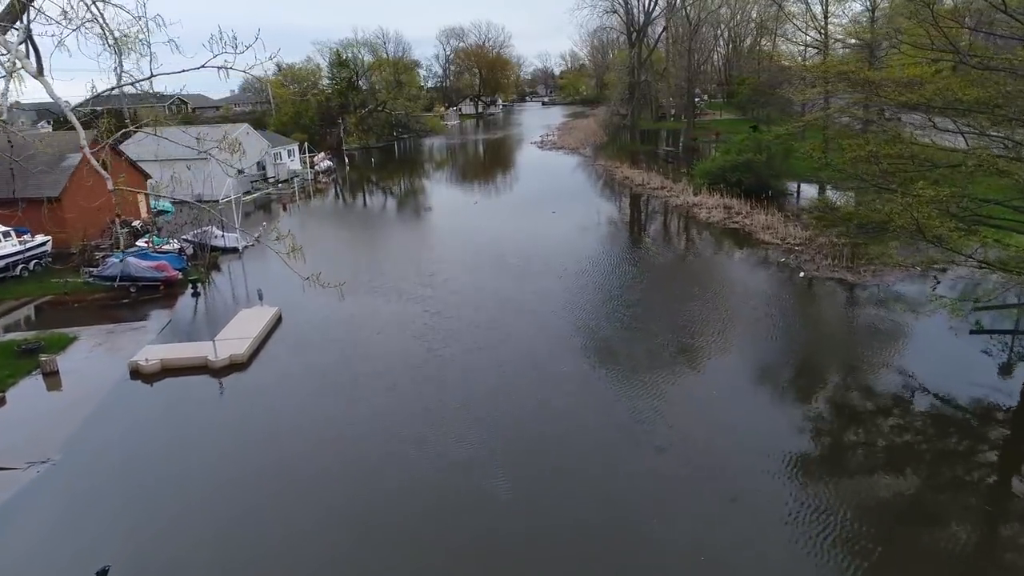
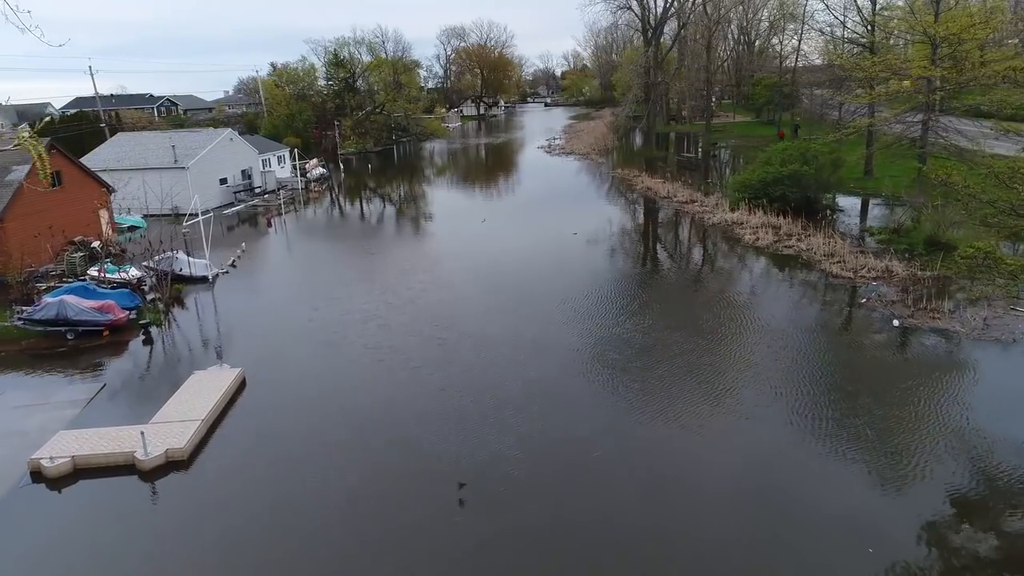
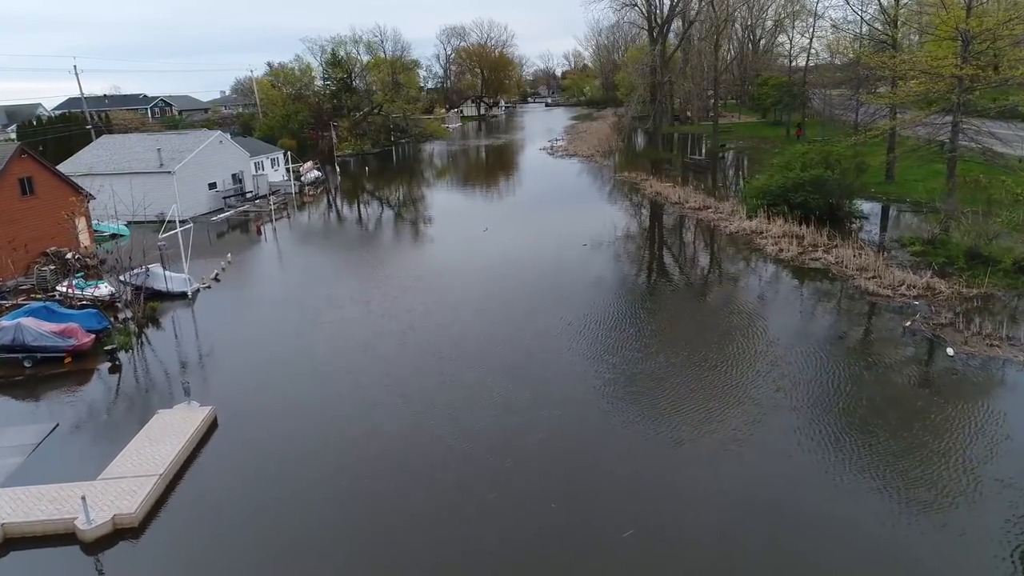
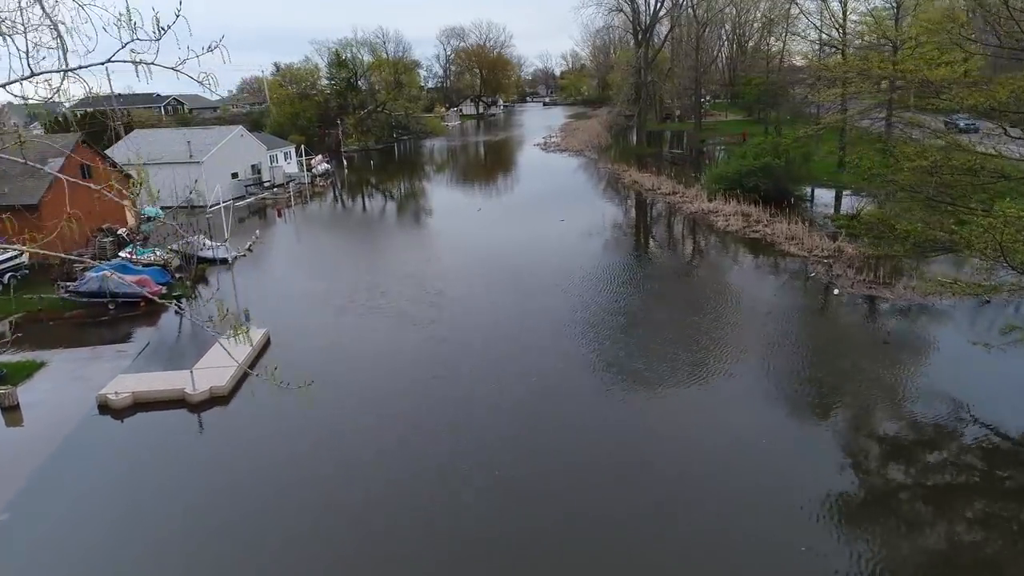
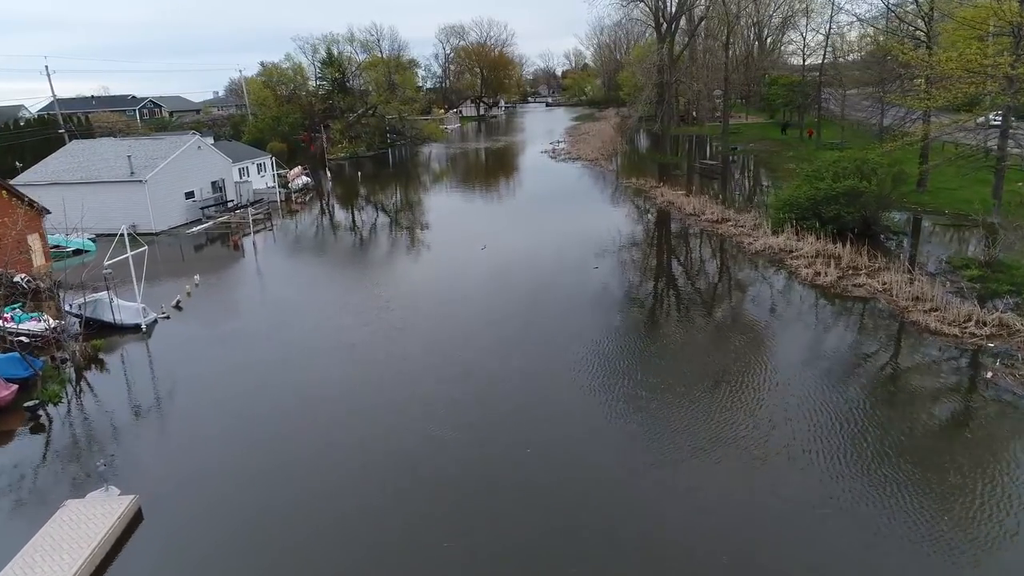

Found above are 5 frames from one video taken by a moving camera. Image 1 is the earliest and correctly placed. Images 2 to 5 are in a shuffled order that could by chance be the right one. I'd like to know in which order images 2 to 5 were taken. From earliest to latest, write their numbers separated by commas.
4, 2, 3, 5
